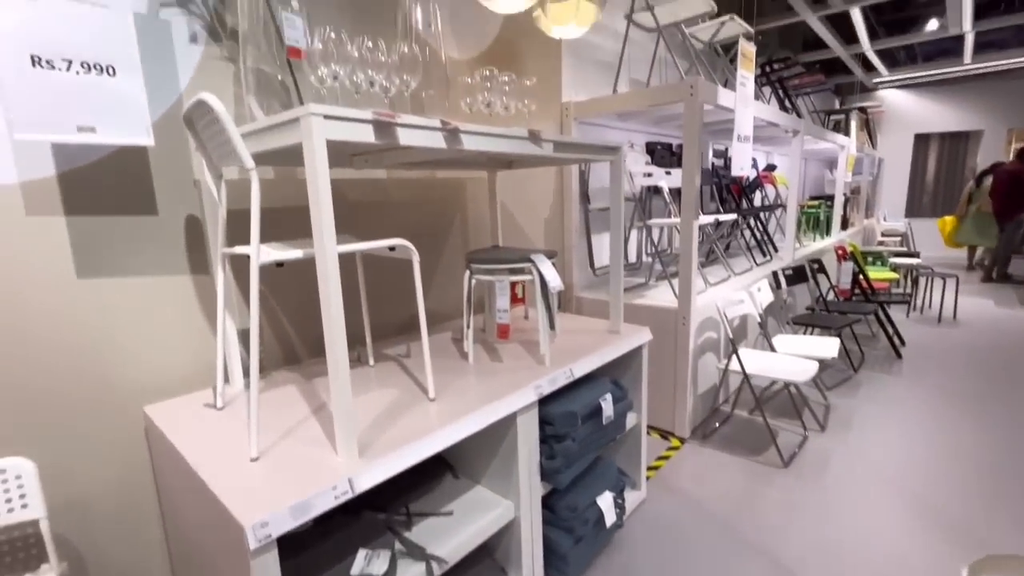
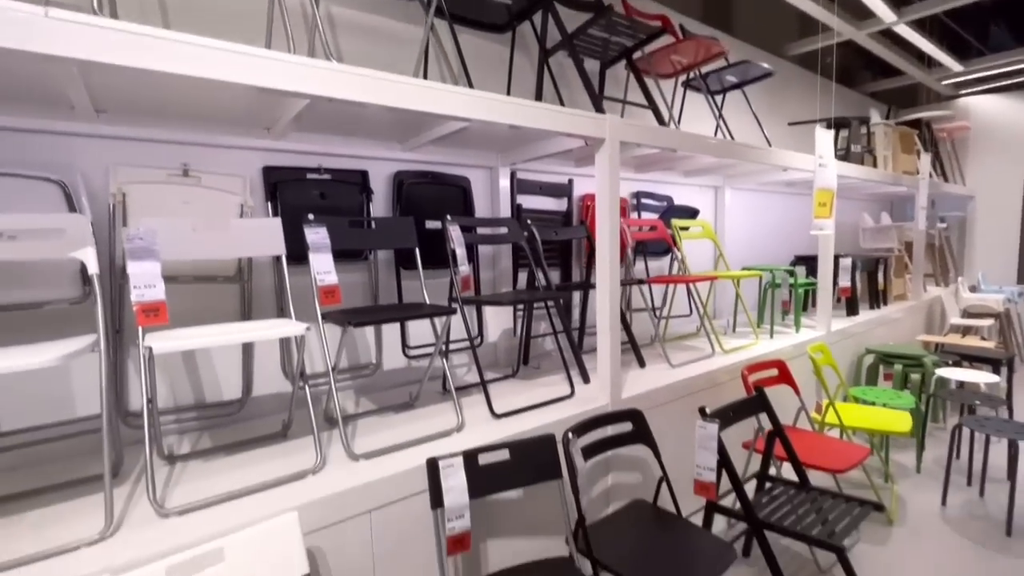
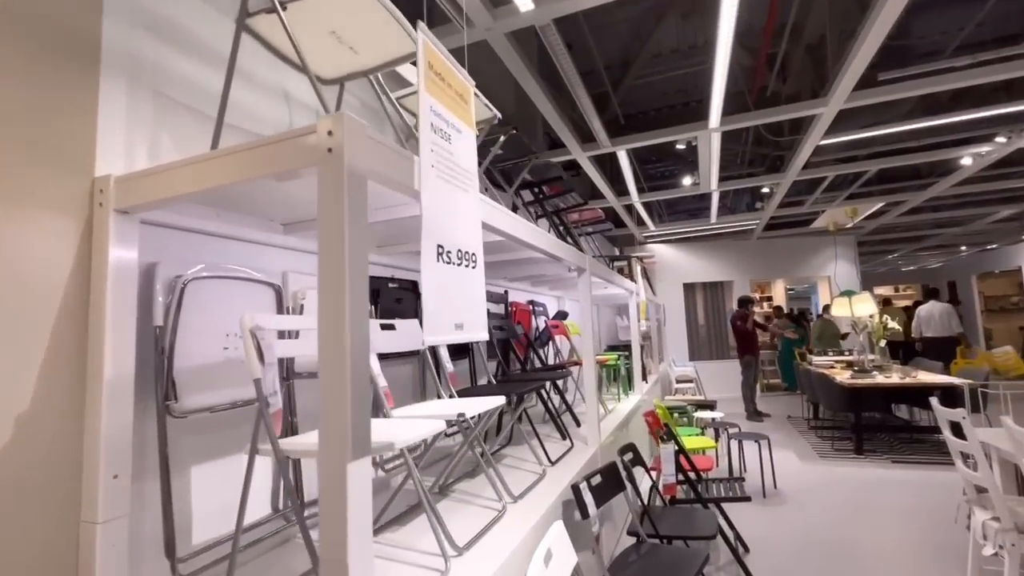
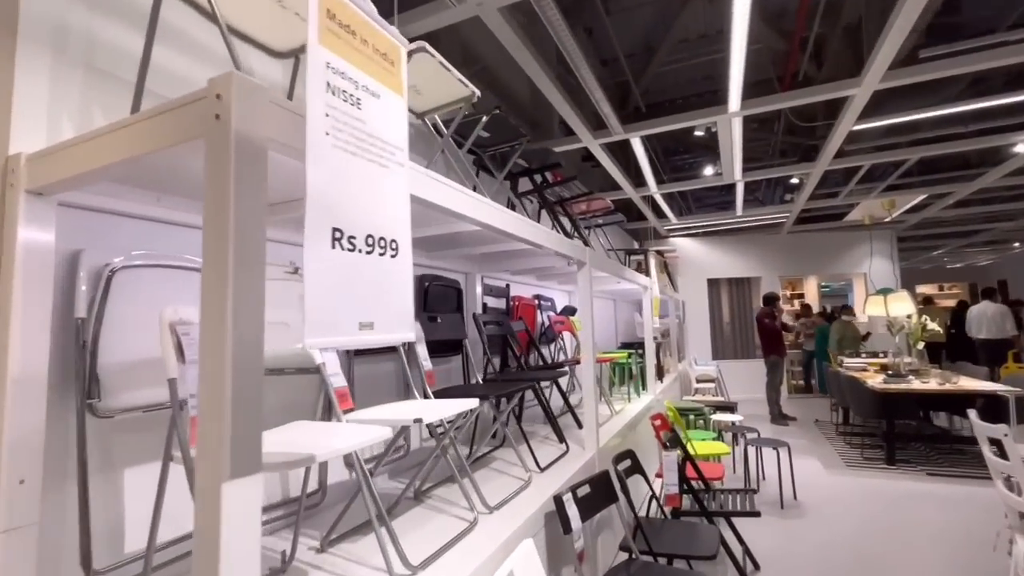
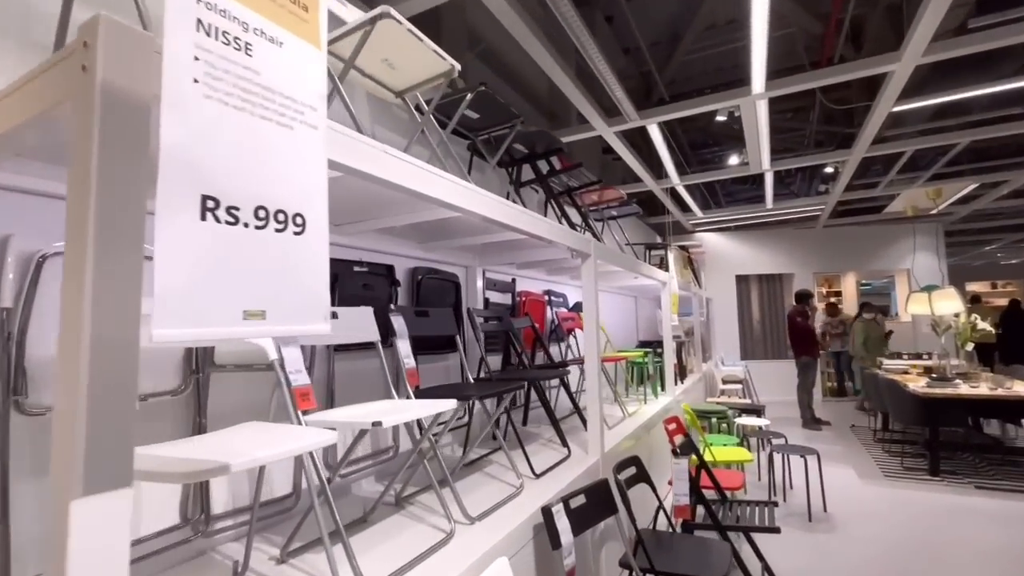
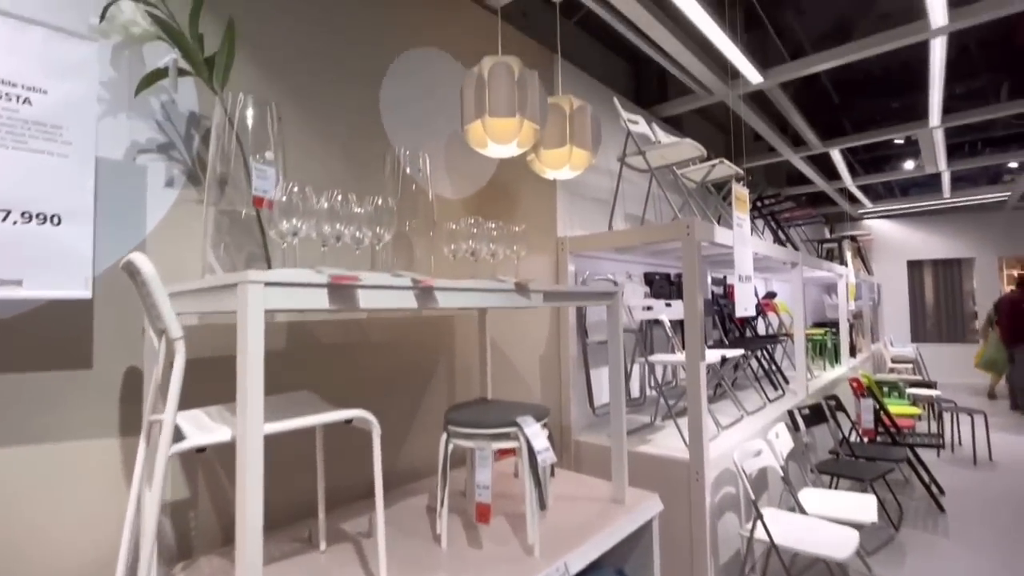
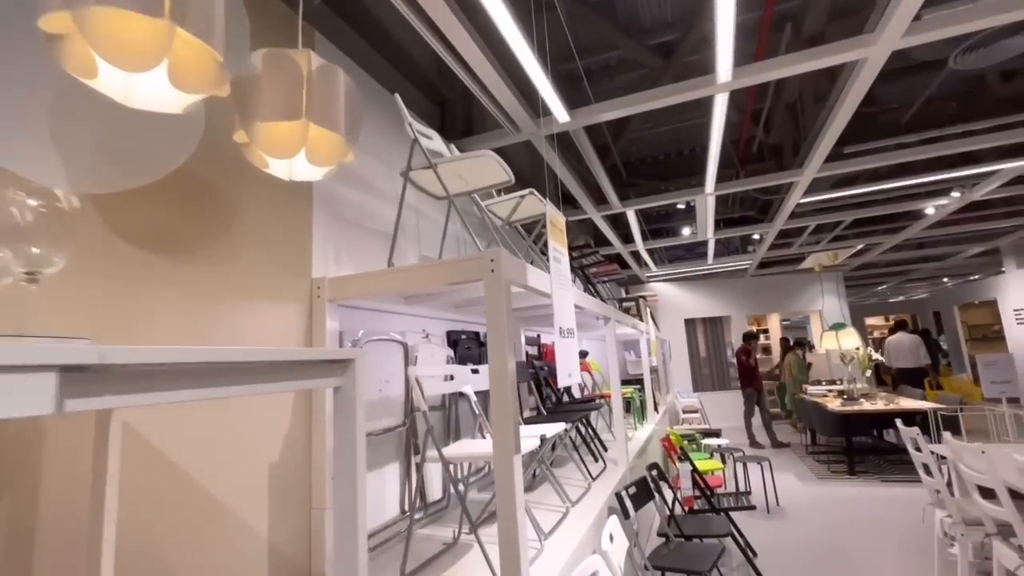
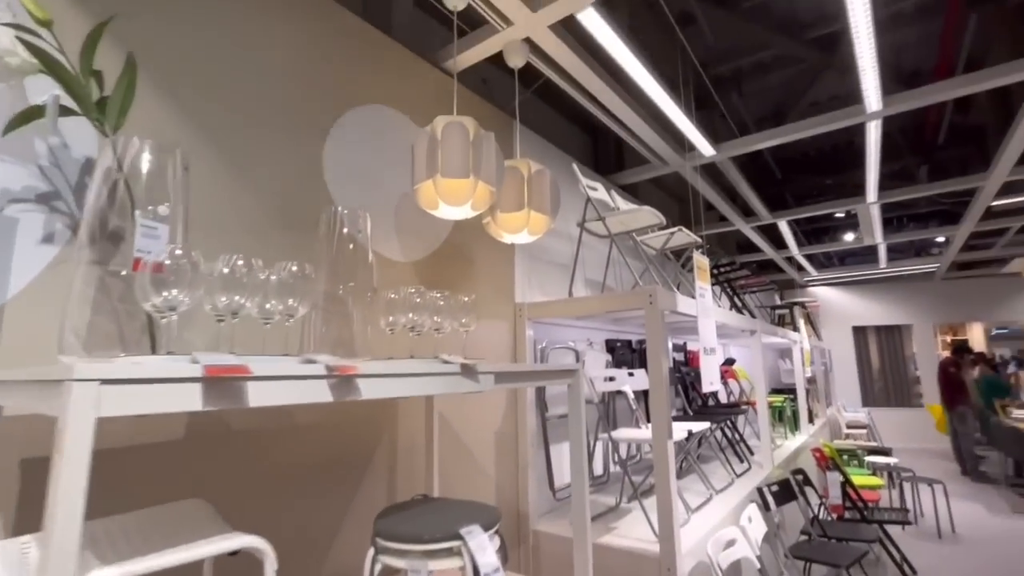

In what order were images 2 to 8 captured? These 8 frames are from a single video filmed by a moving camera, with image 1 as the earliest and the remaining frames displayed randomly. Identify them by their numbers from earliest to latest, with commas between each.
6, 8, 7, 3, 4, 5, 2
